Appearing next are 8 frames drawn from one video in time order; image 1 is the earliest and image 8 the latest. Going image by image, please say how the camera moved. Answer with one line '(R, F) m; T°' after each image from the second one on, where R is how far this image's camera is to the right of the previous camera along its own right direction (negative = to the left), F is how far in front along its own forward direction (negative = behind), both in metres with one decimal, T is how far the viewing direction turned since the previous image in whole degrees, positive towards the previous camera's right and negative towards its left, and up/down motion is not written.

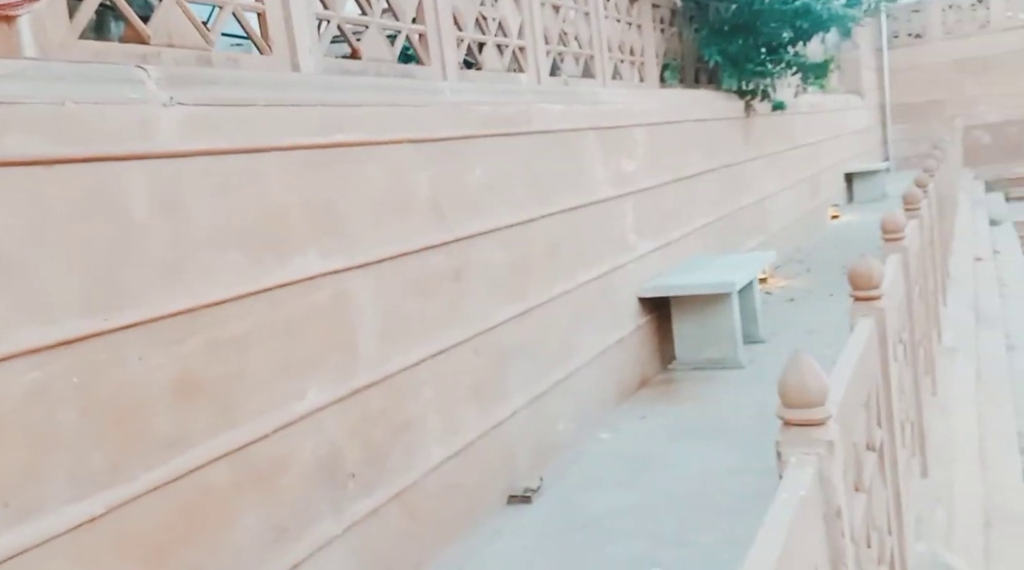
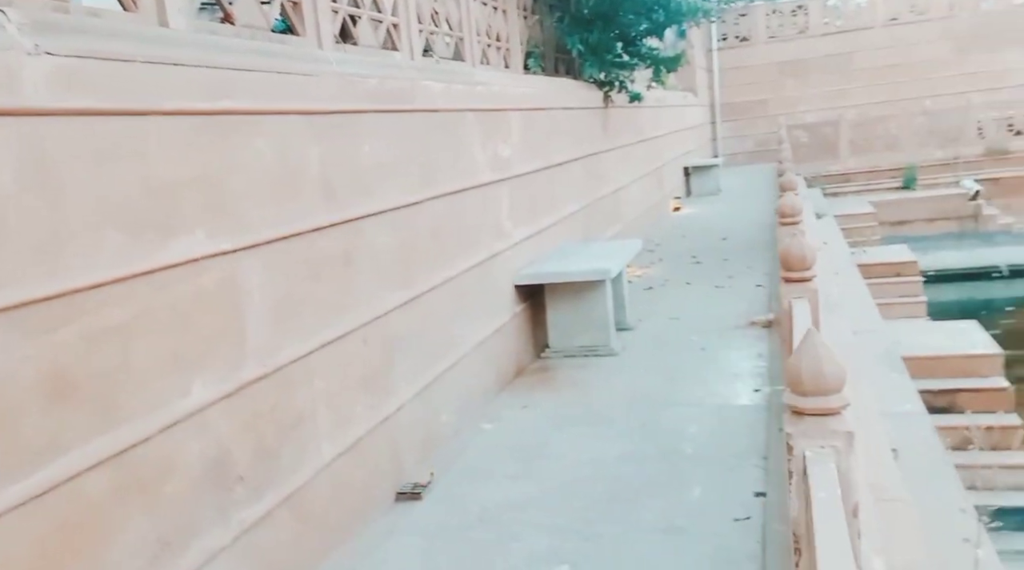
(-0.2, +0.2) m; +10°
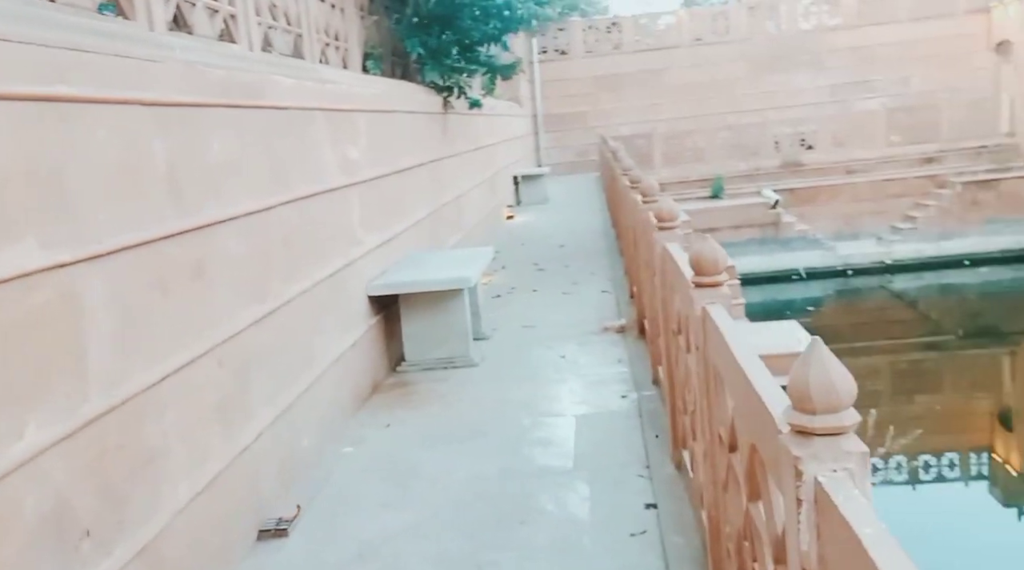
(-0.2, +0.2) m; +11°
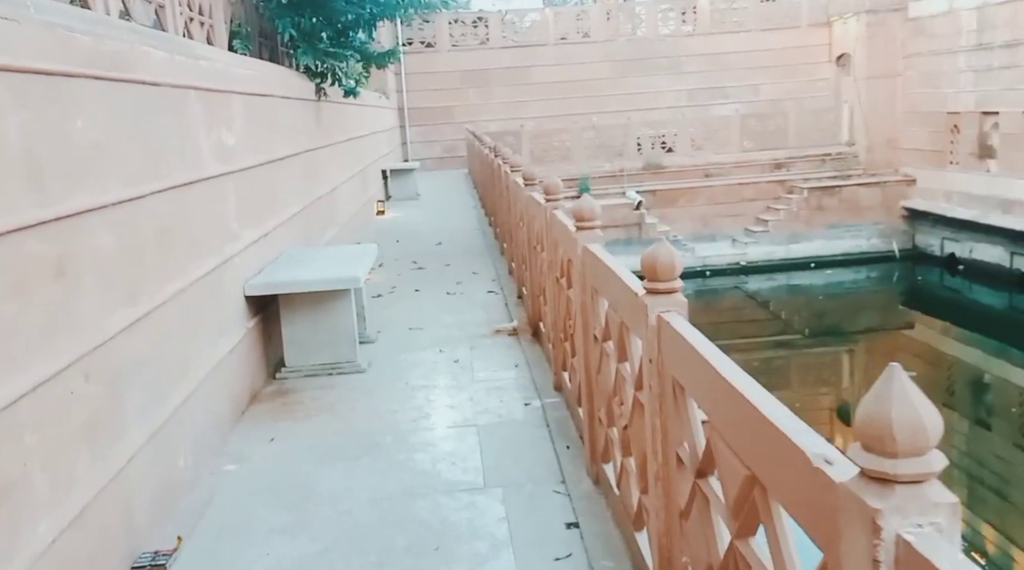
(-0.2, +0.3) m; +9°
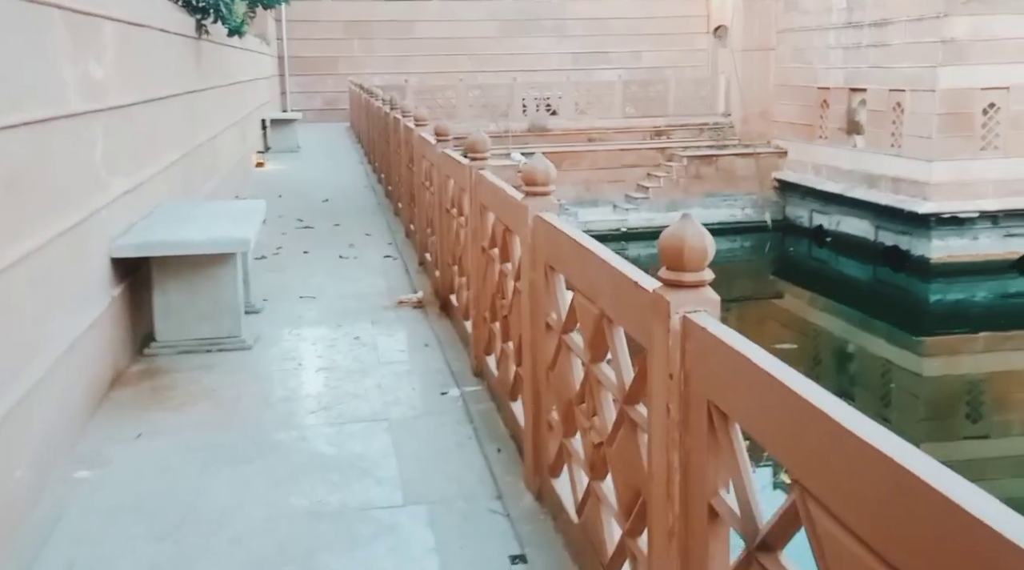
(-0.2, +0.2) m; +8°
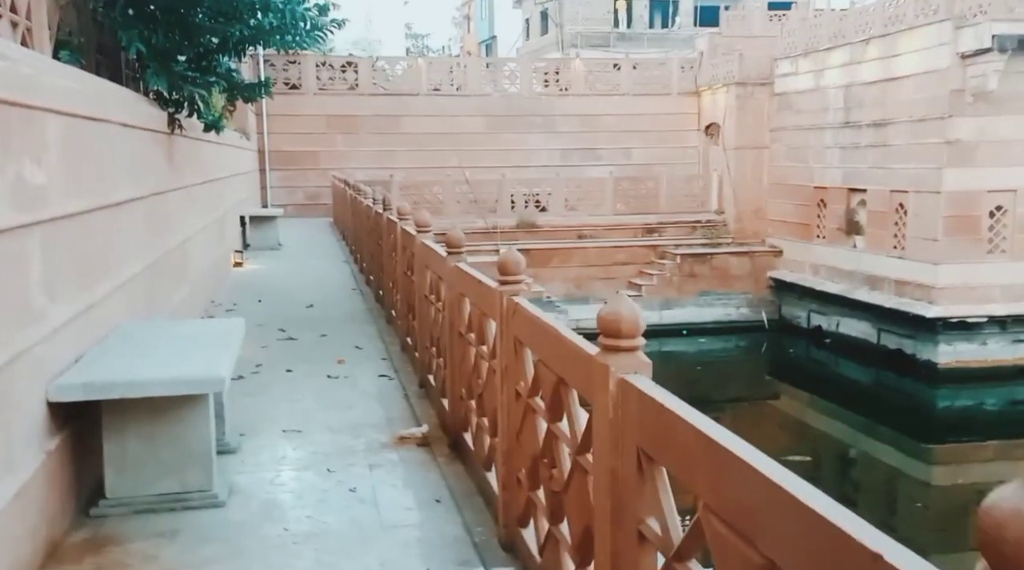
(-0.2, +0.6) m; +1°
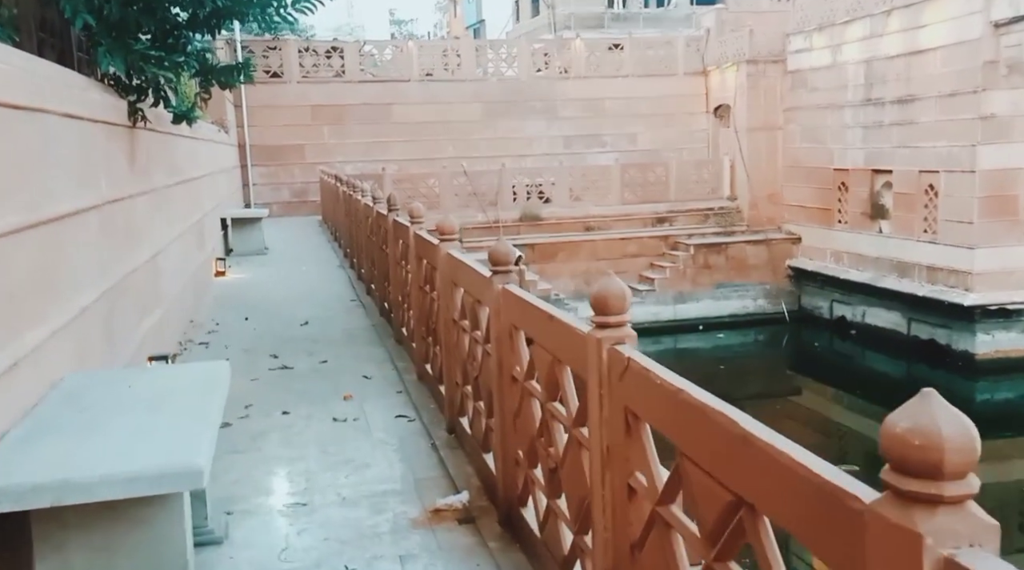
(-0.2, +0.9) m; +1°
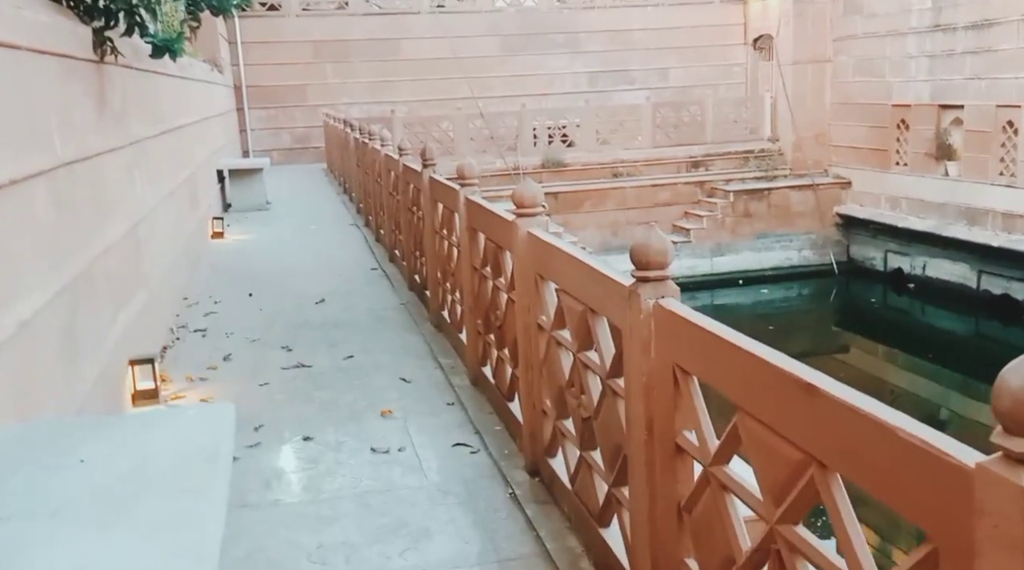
(-0.3, +1.0) m; 0°
